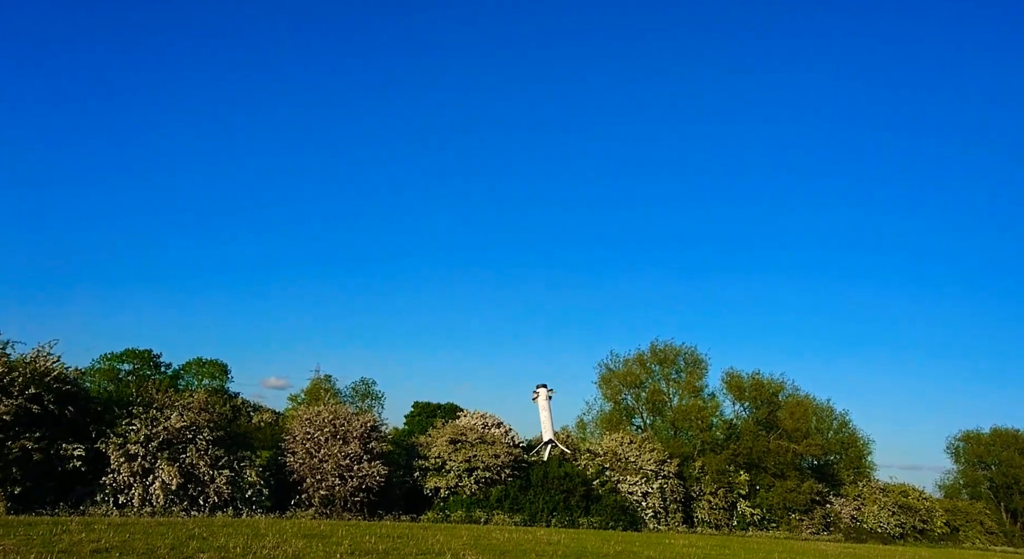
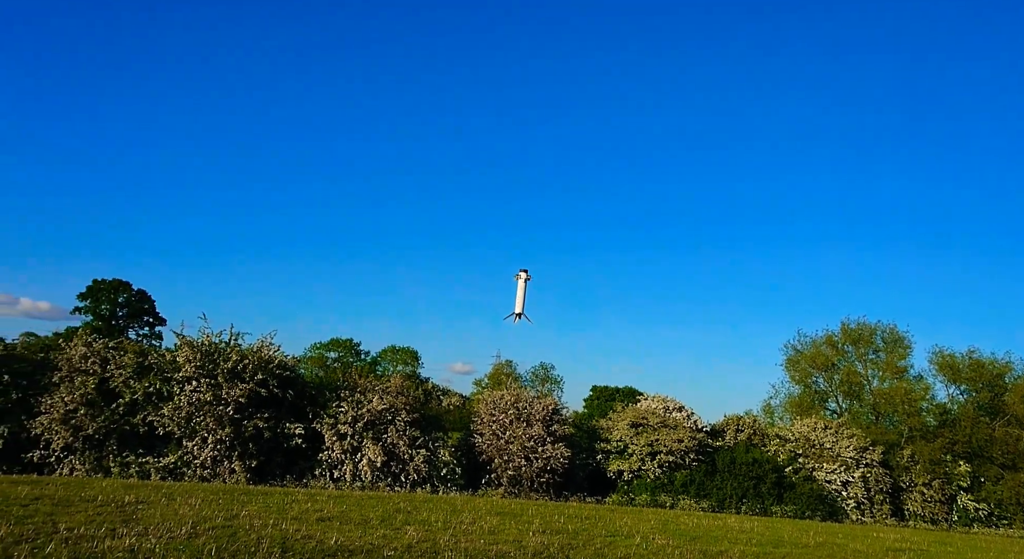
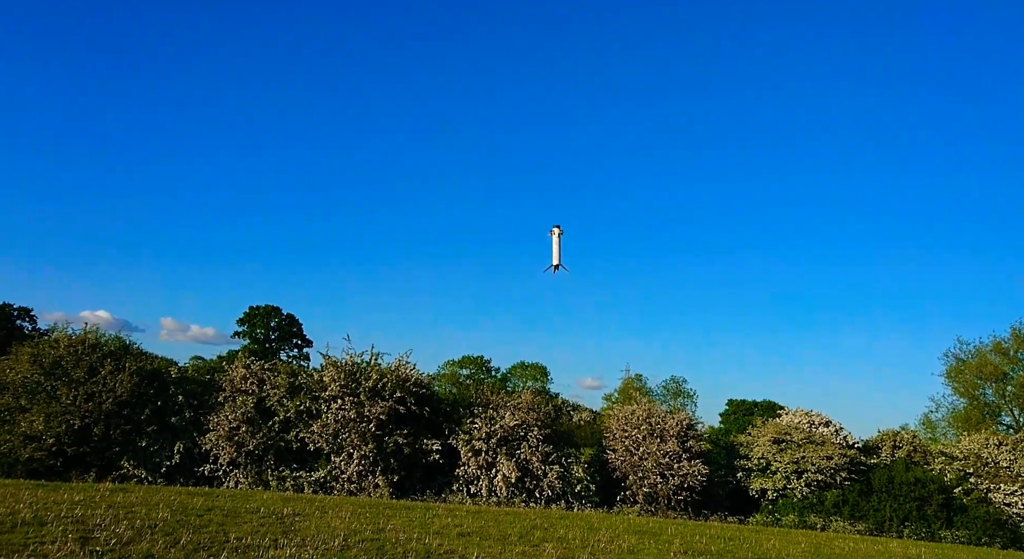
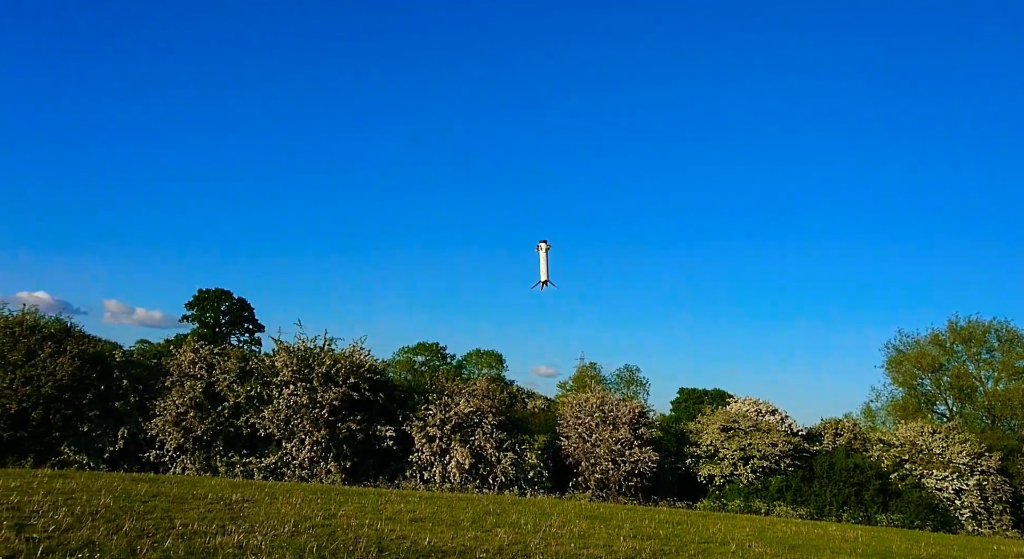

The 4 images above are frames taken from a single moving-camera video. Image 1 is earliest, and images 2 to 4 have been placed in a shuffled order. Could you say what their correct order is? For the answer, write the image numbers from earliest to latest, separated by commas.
2, 4, 3
